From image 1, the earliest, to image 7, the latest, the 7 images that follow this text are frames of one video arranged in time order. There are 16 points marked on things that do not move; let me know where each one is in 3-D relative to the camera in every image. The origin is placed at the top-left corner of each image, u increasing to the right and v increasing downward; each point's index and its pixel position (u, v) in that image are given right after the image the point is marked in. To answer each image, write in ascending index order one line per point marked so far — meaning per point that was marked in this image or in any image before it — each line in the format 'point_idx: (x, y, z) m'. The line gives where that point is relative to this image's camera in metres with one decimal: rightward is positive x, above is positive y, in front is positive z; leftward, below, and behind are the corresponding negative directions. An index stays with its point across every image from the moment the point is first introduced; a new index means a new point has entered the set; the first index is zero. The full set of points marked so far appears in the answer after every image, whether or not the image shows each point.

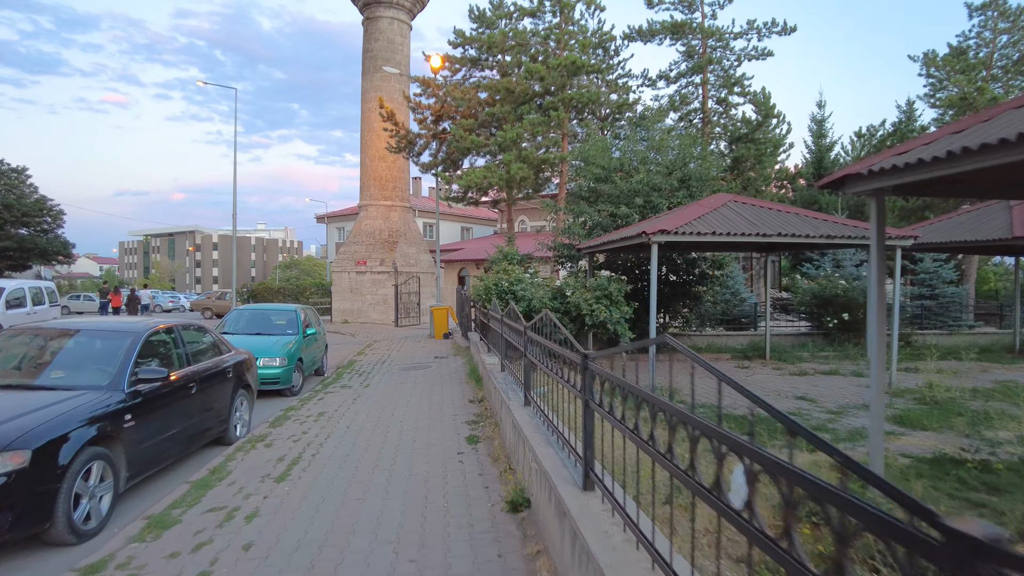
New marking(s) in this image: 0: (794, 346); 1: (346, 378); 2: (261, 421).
0: (+6.7, -1.4, +15.2) m
1: (-3.4, -1.8, +13.0) m
2: (-3.5, -1.9, +8.8) m
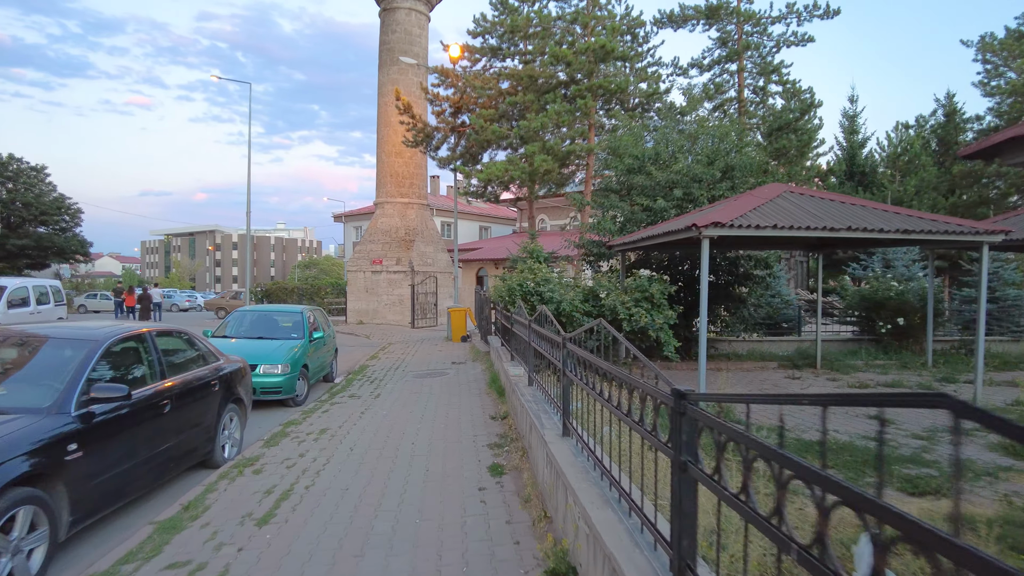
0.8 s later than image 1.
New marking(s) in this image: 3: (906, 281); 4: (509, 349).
0: (+7.2, -1.4, +13.9) m
1: (-2.9, -1.8, +12.0) m
2: (-3.1, -1.9, +7.8) m
3: (+9.2, +0.2, +15.0) m
4: (-0.1, -1.0, +10.3) m
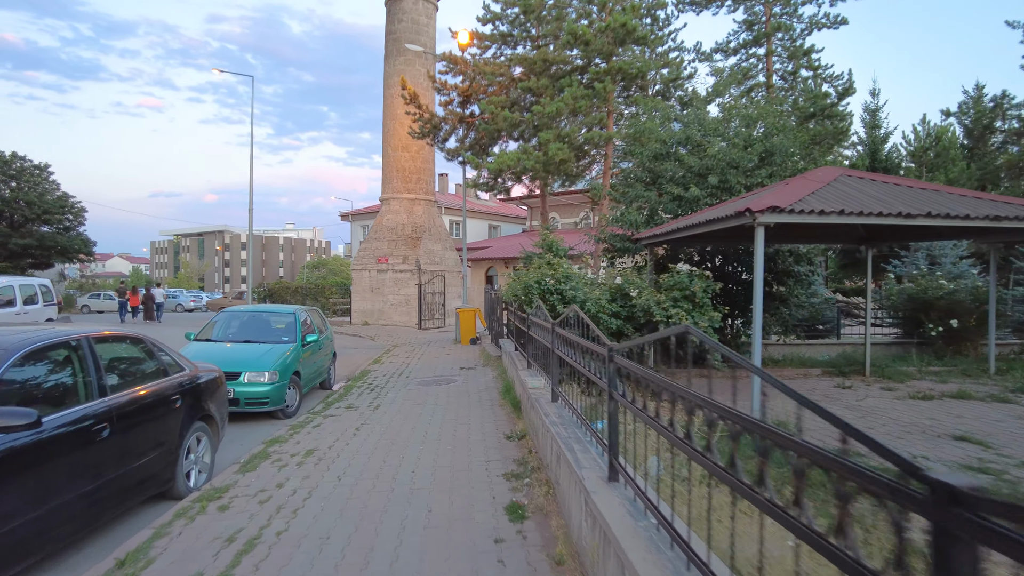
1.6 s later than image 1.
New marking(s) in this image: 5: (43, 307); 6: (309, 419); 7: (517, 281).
0: (+7.4, -1.4, +12.6) m
1: (-2.7, -1.8, +10.8) m
2: (-2.9, -1.8, +6.7) m
3: (+9.5, +0.2, +13.7) m
4: (+0.2, -0.9, +9.1) m
5: (-14.4, -0.6, +19.6) m
6: (-2.8, -1.8, +9.0) m
7: (+0.1, +0.1, +10.4) m
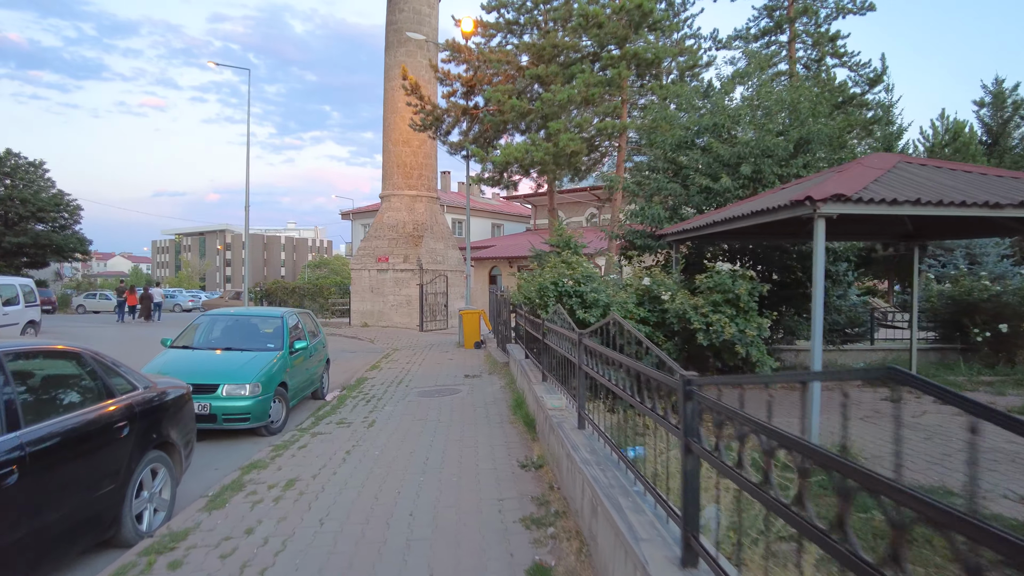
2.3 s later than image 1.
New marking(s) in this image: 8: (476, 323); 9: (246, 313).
0: (+7.6, -1.4, +11.6) m
1: (-2.5, -1.8, +9.8) m
2: (-2.8, -1.8, +5.7) m
3: (+9.7, +0.2, +12.6) m
4: (+0.3, -1.0, +8.1) m
5: (-14.2, -0.6, +18.6) m
6: (-2.7, -1.9, +8.0) m
7: (+0.3, +0.1, +9.4) m
8: (-1.0, -0.9, +17.2) m
9: (-4.2, -0.4, +10.1) m
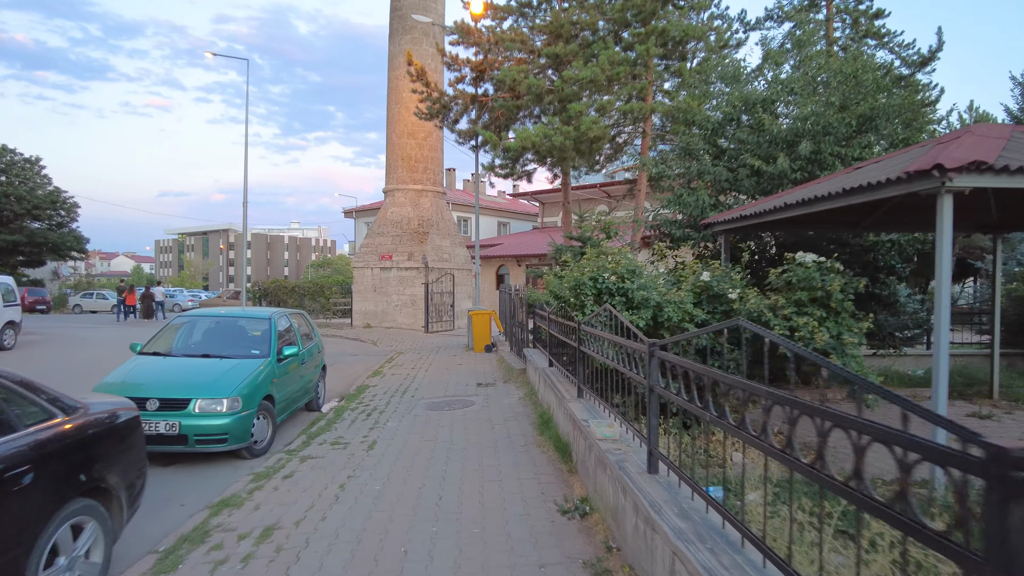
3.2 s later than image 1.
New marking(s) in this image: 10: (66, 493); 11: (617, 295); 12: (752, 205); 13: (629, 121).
0: (+7.9, -1.4, +10.2) m
1: (-2.2, -1.8, +8.6) m
2: (-2.5, -1.8, +4.4) m
3: (+10.0, +0.2, +11.3) m
4: (+0.6, -0.9, +6.9) m
5: (-13.8, -0.5, +17.4) m
6: (-2.4, -1.8, +6.7) m
7: (+0.6, +0.1, +8.1) m
8: (-0.6, -0.9, +16.0) m
9: (-3.9, -0.4, +8.9) m
10: (-2.6, -1.2, +3.7) m
11: (+1.0, -0.1, +6.1) m
12: (+3.1, +1.1, +8.5) m
13: (+2.6, +3.7, +14.2) m
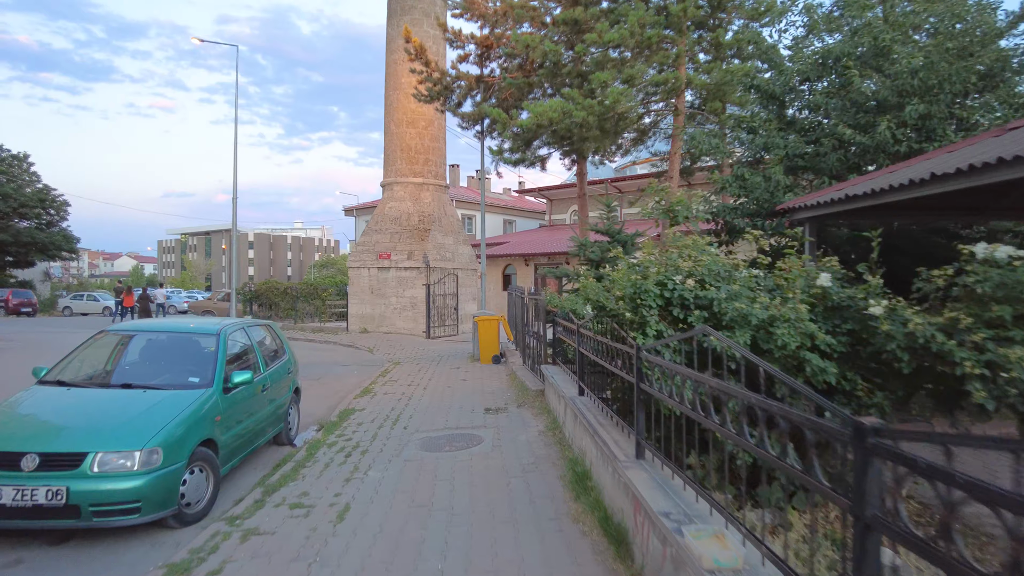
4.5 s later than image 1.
0: (+8.1, -1.4, +8.3) m
1: (-2.0, -1.8, +6.7) m
2: (-2.4, -1.9, +2.5) m
3: (+10.2, +0.2, +9.3) m
4: (+0.8, -1.0, +4.9) m
5: (-13.6, -0.6, +15.6) m
6: (-2.2, -1.9, +4.8) m
7: (+0.7, 0.0, +6.2) m
8: (-0.4, -1.0, +14.1) m
9: (-3.7, -0.4, +7.0) m
10: (-2.4, -1.2, +1.8) m
11: (+1.2, -0.1, +4.2) m
12: (+3.3, +1.0, +6.5) m
13: (+2.8, +3.7, +12.3) m
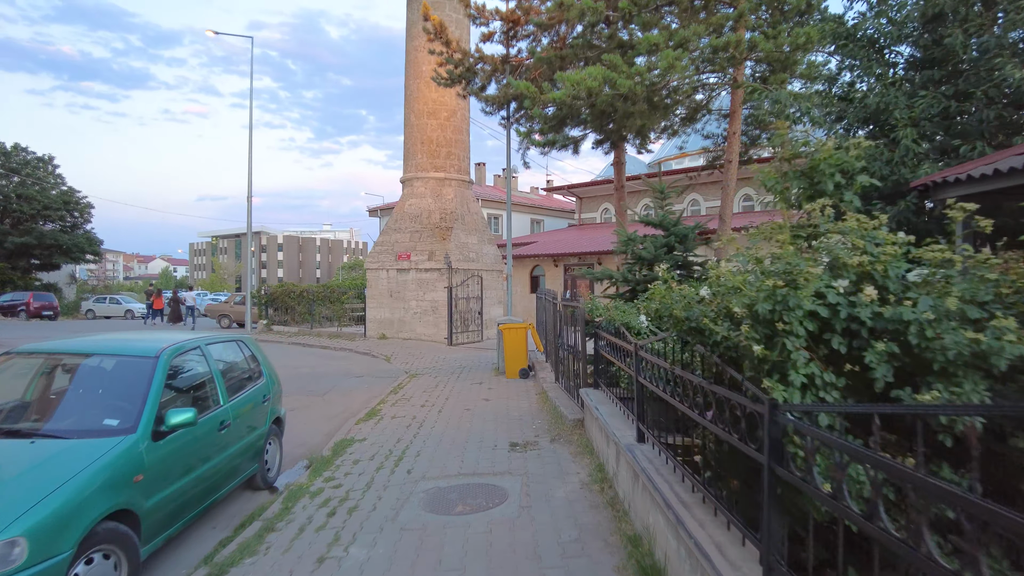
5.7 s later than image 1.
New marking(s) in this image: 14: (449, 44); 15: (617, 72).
0: (+8.4, -1.5, +6.2) m
1: (-1.7, -1.9, +5.1) m
2: (-2.3, -1.9, +0.9) m
3: (+10.5, +0.1, +7.2) m
4: (+1.0, -1.0, +3.2) m
5: (-12.9, -0.7, +14.5) m
6: (-2.0, -1.9, +3.2) m
7: (+1.0, 0.0, +4.5) m
8: (+0.2, -1.0, +12.4) m
9: (-3.5, -0.5, +5.5) m
10: (-2.3, -1.3, +0.2) m
11: (+1.3, -0.2, +2.5) m
12: (+3.5, +1.0, +4.7) m
13: (+3.3, +3.6, +10.4) m
14: (-1.5, +5.8, +15.3) m
15: (+1.6, +3.2, +9.8) m
